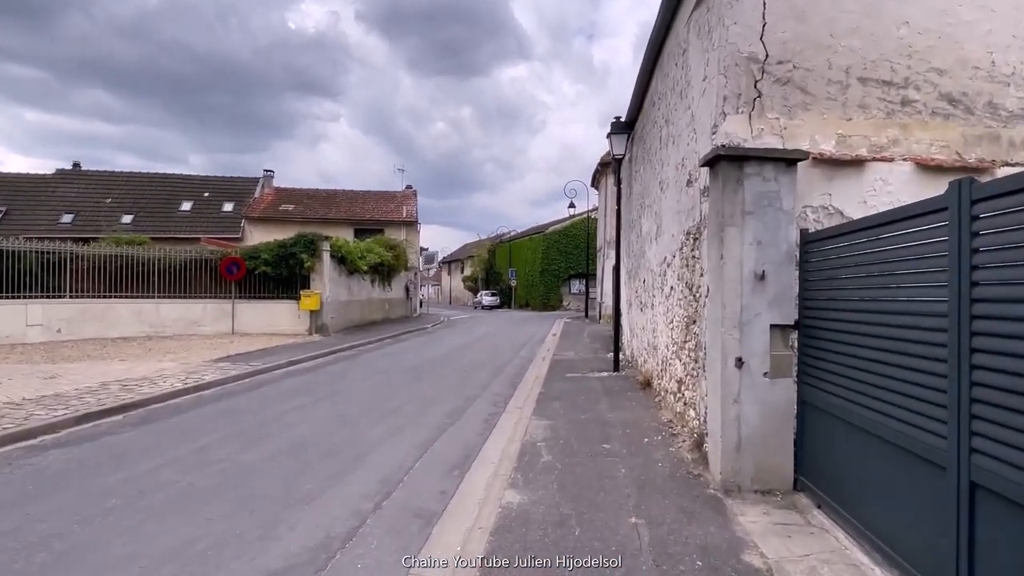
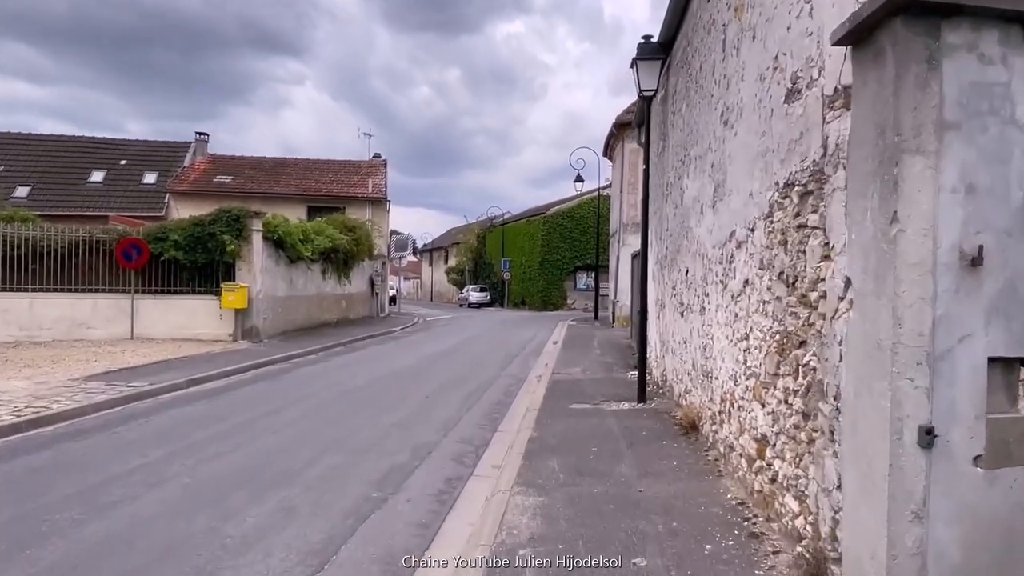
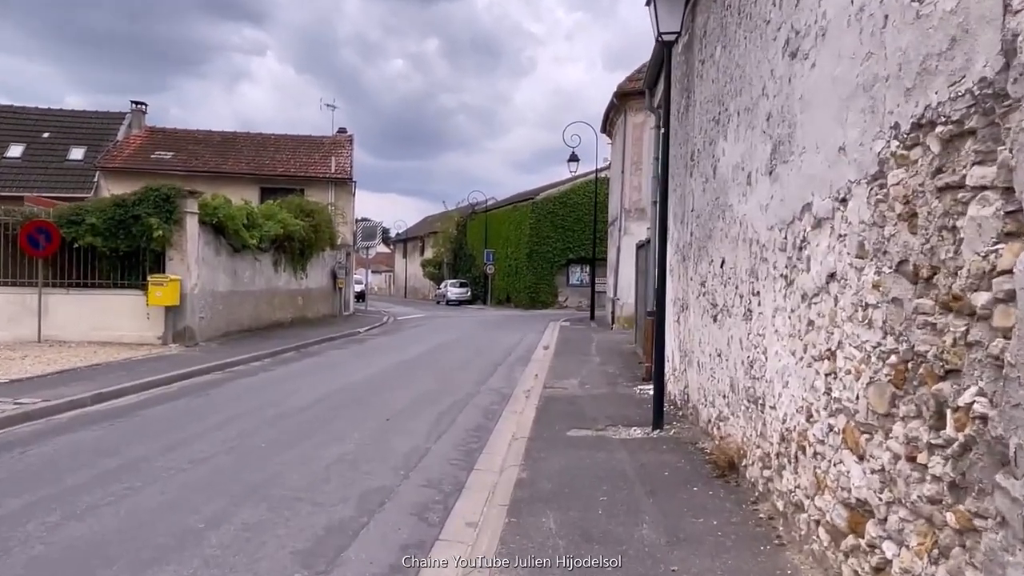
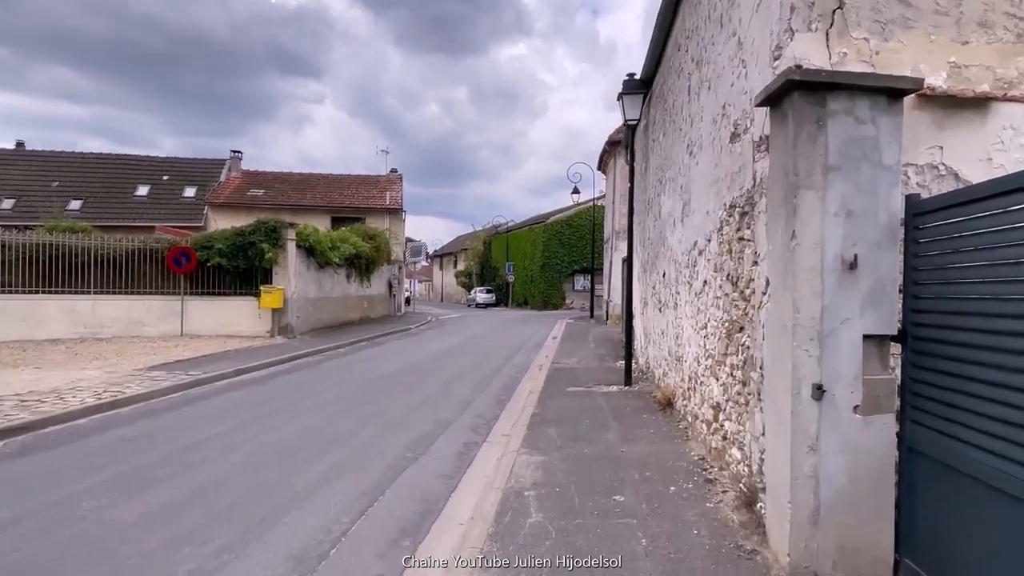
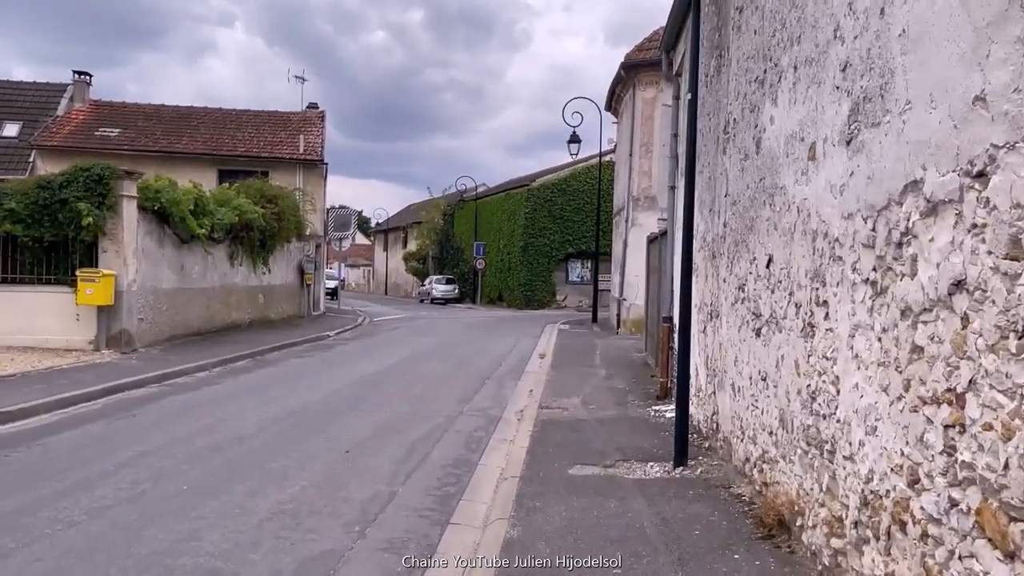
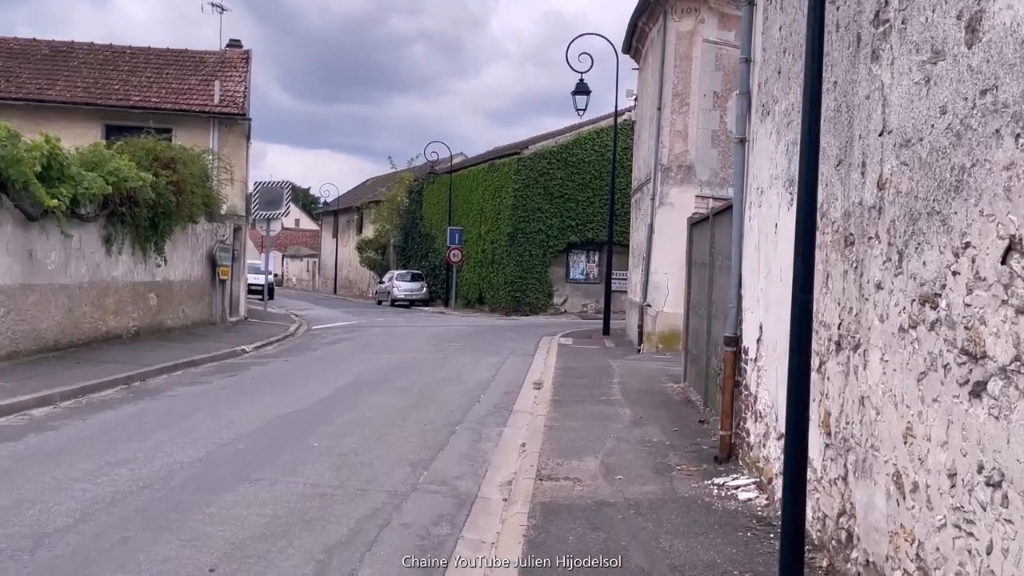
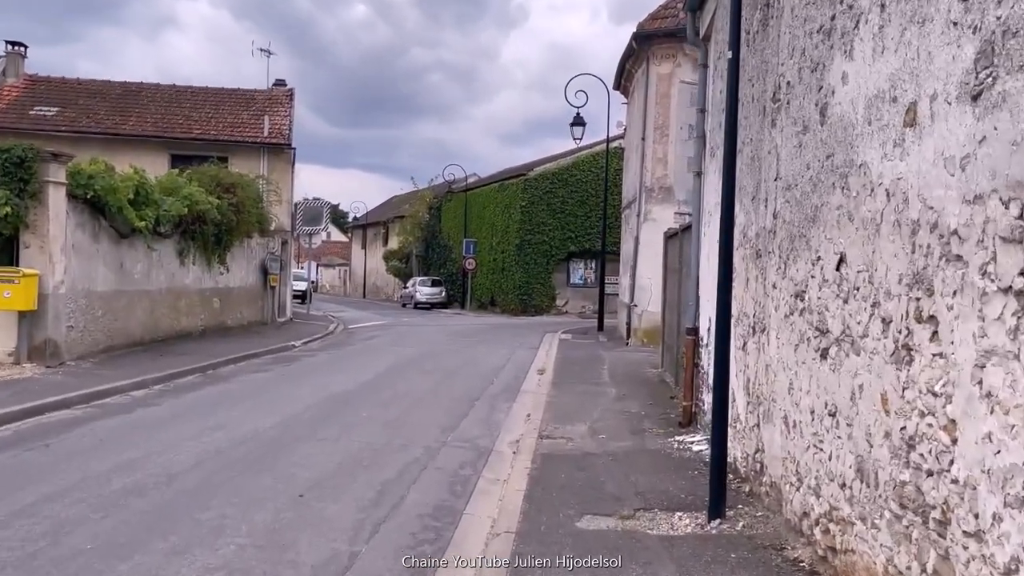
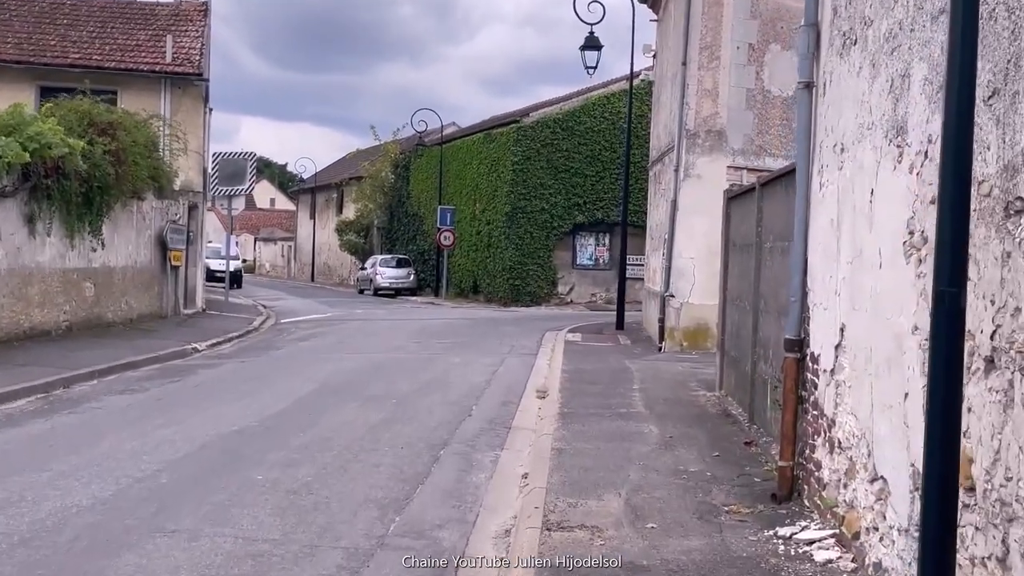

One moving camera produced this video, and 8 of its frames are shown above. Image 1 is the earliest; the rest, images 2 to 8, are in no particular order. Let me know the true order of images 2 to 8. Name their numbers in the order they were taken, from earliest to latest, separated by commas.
4, 2, 3, 5, 7, 6, 8
